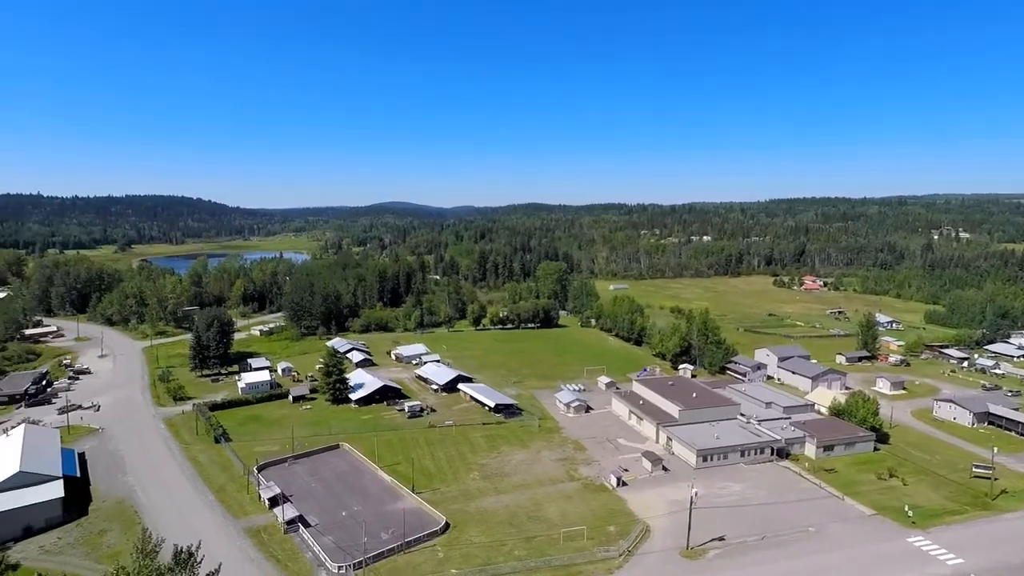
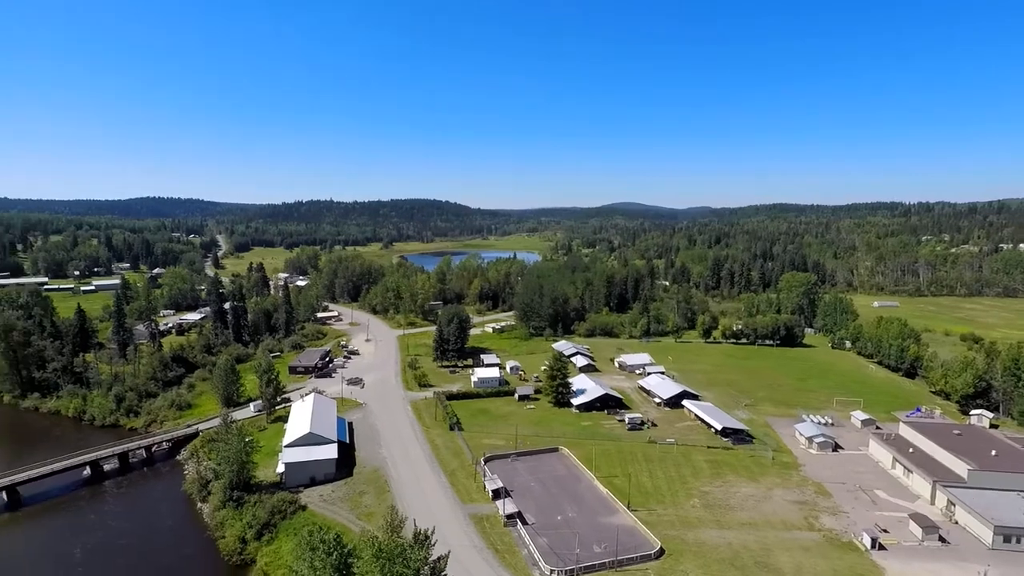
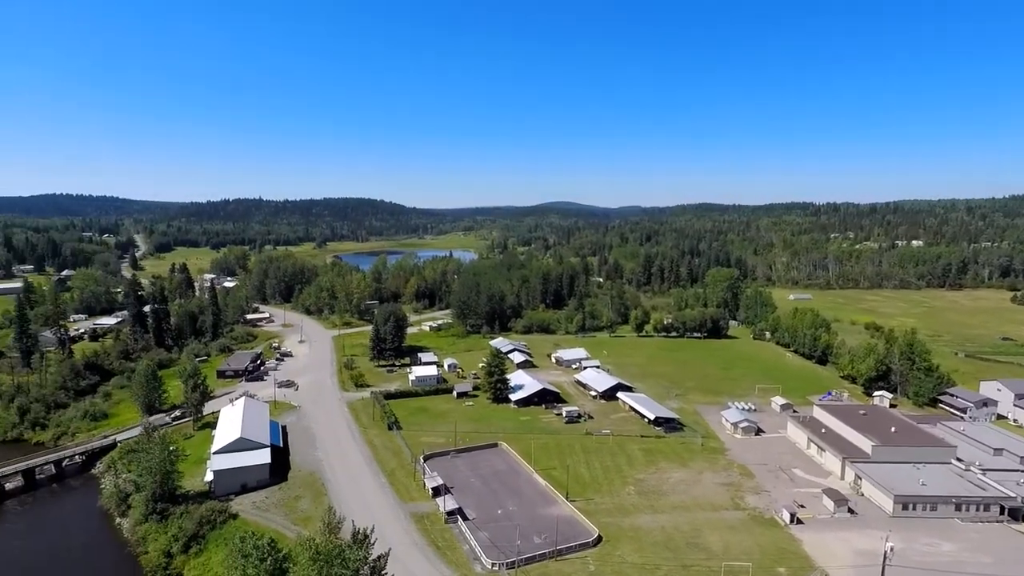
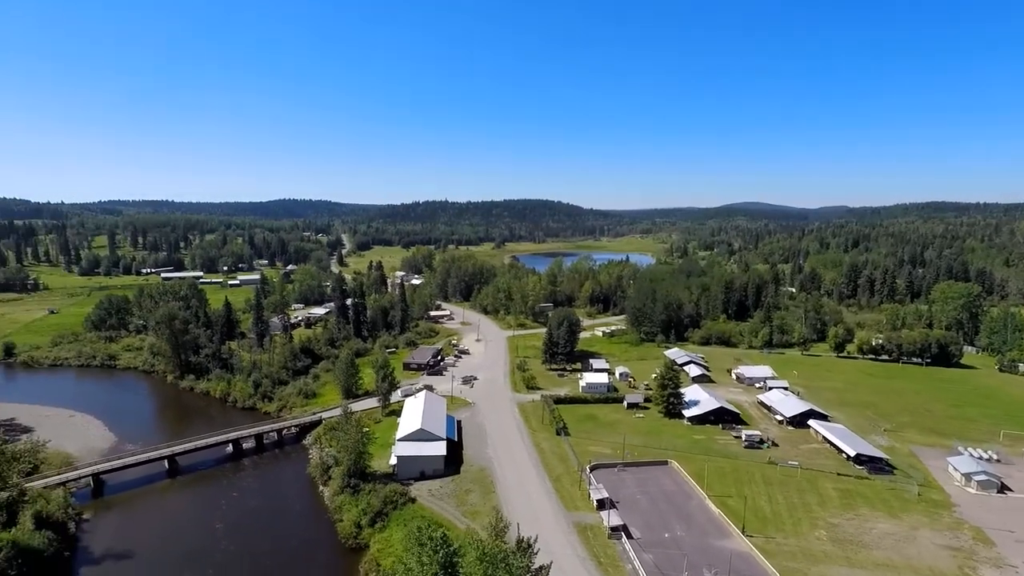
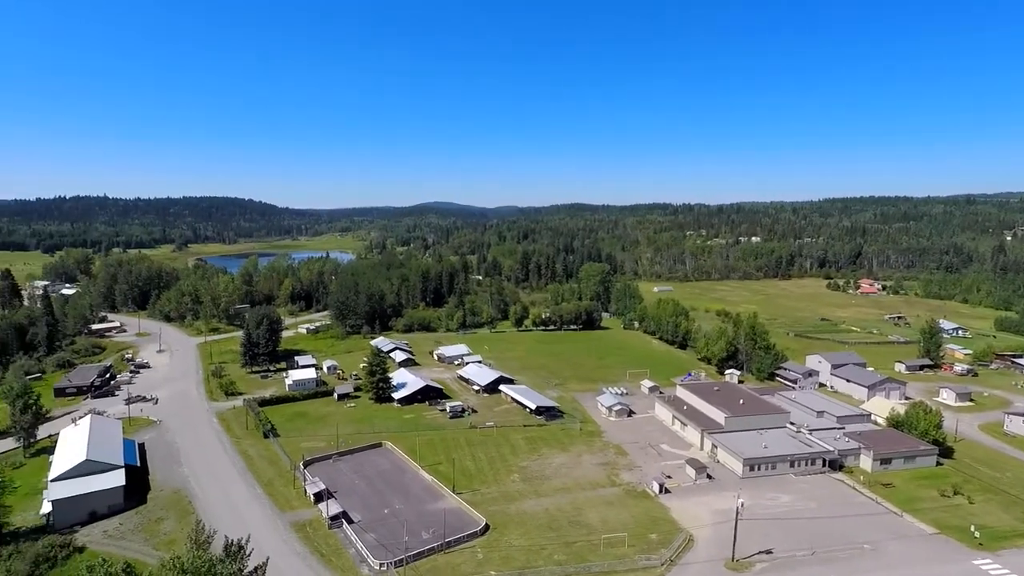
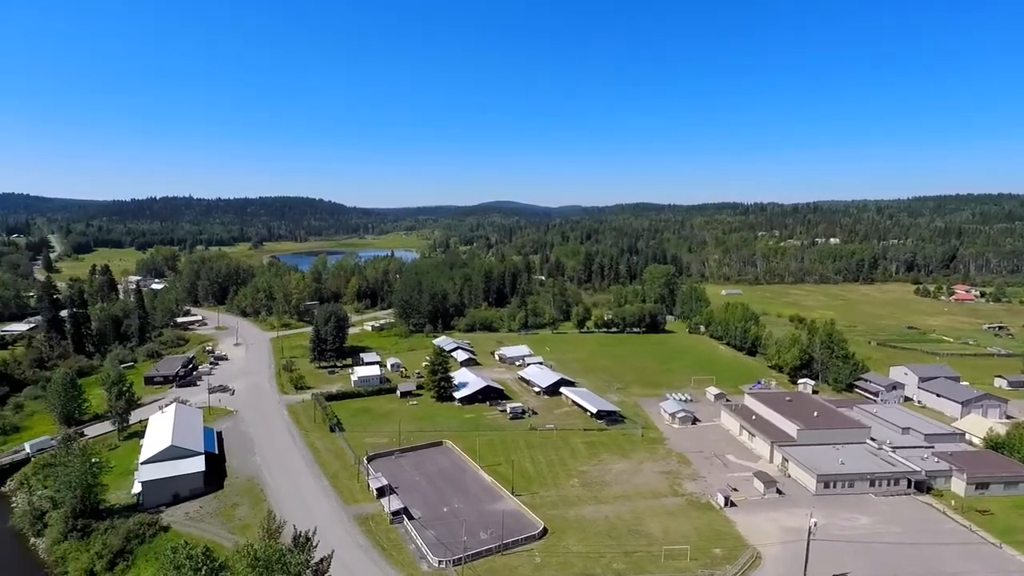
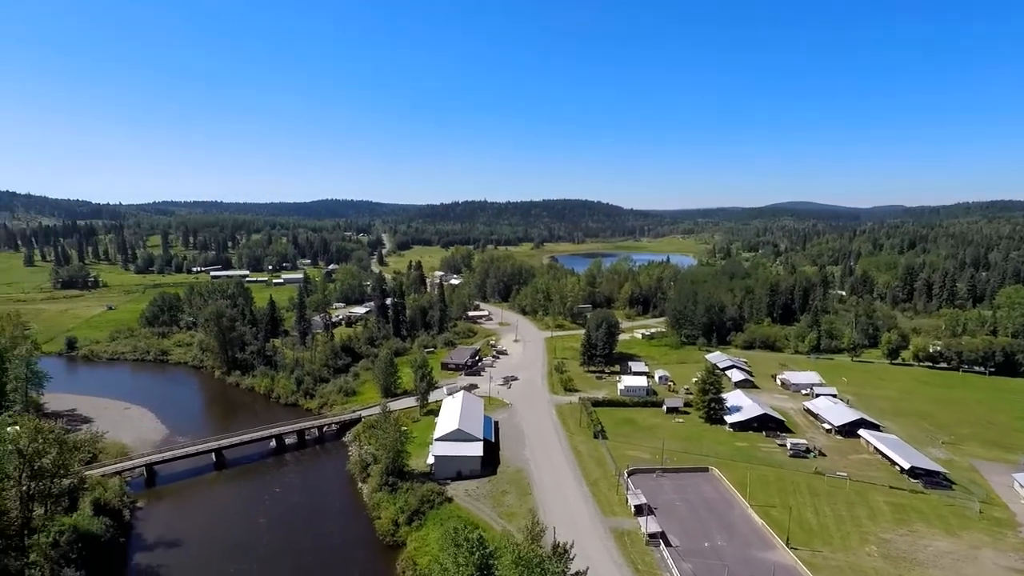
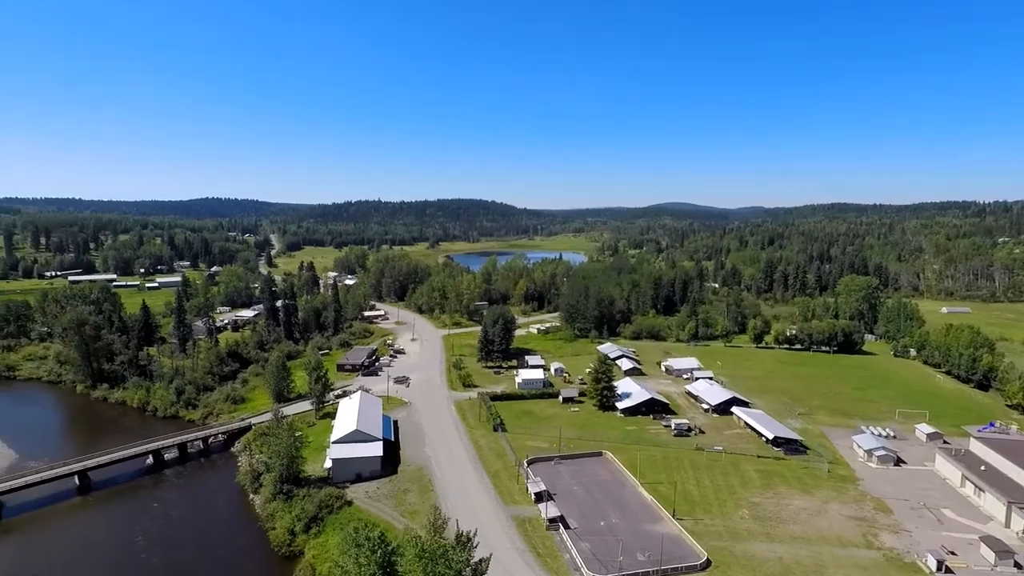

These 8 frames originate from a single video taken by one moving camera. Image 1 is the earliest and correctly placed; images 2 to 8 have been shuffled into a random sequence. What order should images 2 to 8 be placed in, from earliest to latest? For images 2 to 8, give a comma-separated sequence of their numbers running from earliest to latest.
5, 6, 3, 2, 8, 4, 7
